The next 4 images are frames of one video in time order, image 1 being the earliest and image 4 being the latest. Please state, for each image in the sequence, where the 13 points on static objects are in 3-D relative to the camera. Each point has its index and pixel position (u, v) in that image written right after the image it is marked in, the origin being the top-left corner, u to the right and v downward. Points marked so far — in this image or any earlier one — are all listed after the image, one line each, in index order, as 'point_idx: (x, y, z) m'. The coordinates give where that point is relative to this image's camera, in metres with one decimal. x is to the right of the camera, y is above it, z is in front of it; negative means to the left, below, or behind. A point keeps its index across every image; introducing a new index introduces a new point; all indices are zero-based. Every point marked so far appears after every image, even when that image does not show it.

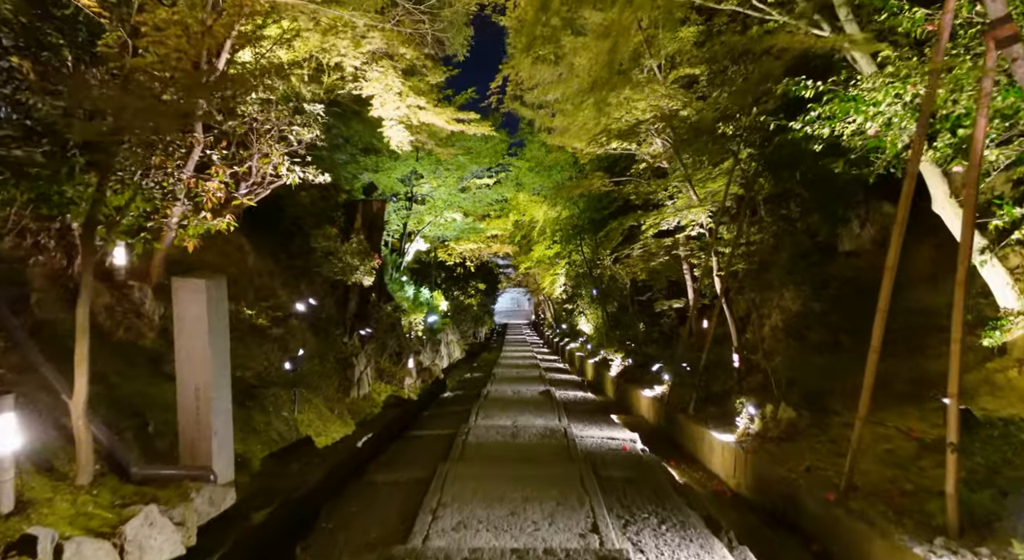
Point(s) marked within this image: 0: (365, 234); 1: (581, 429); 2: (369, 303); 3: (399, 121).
0: (-3.1, +0.9, +12.2) m
1: (+0.9, -1.9, +7.4) m
2: (-2.9, -0.5, +12.0) m
3: (-1.6, +2.3, +8.5) m
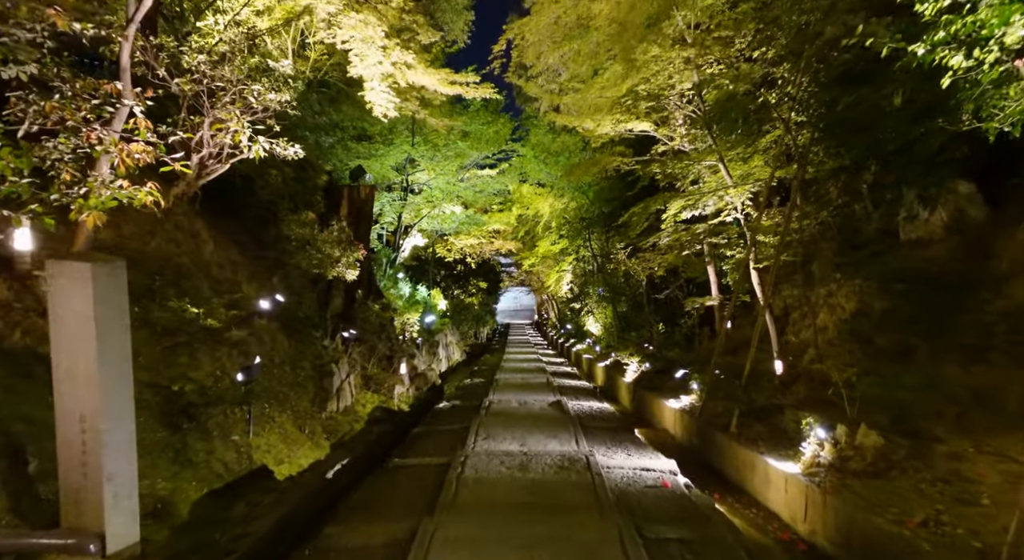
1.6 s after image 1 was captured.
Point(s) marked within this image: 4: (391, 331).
0: (-3.0, +1.0, +10.9) m
1: (+0.9, -1.8, +6.0) m
2: (-2.8, -0.4, +10.7) m
3: (-1.5, +2.4, +7.1) m
4: (-2.4, -1.0, +11.6) m
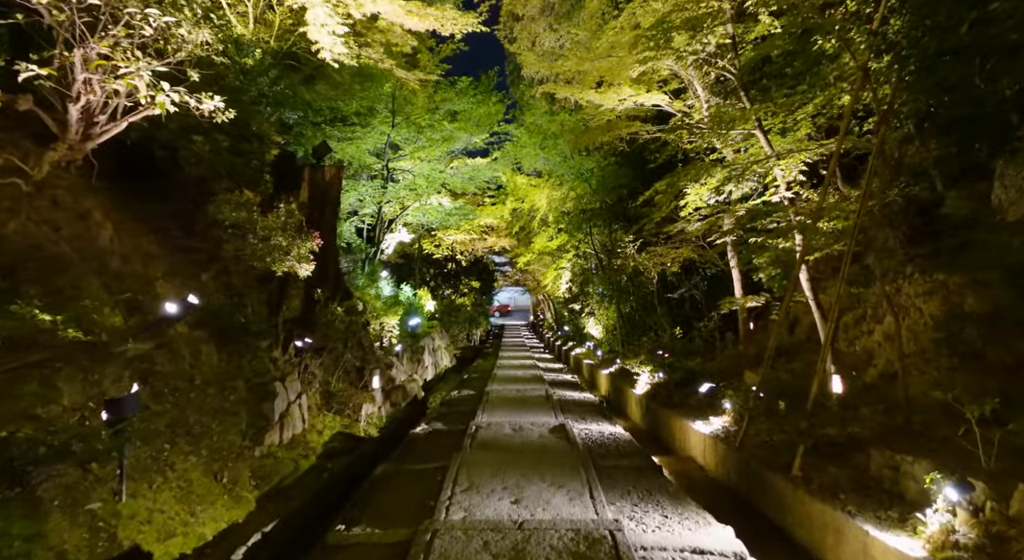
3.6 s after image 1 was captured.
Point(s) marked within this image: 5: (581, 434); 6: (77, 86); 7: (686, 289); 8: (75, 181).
0: (-3.1, +1.0, +9.1) m
1: (+0.9, -1.7, +4.2) m
2: (-2.9, -0.3, +8.9) m
3: (-1.6, +2.4, +5.3) m
4: (-2.5, -1.0, +9.8) m
5: (+0.9, -1.9, +7.5) m
6: (-3.6, +1.6, +4.8) m
7: (+3.7, -0.2, +12.3) m
8: (-4.2, +1.0, +5.7) m
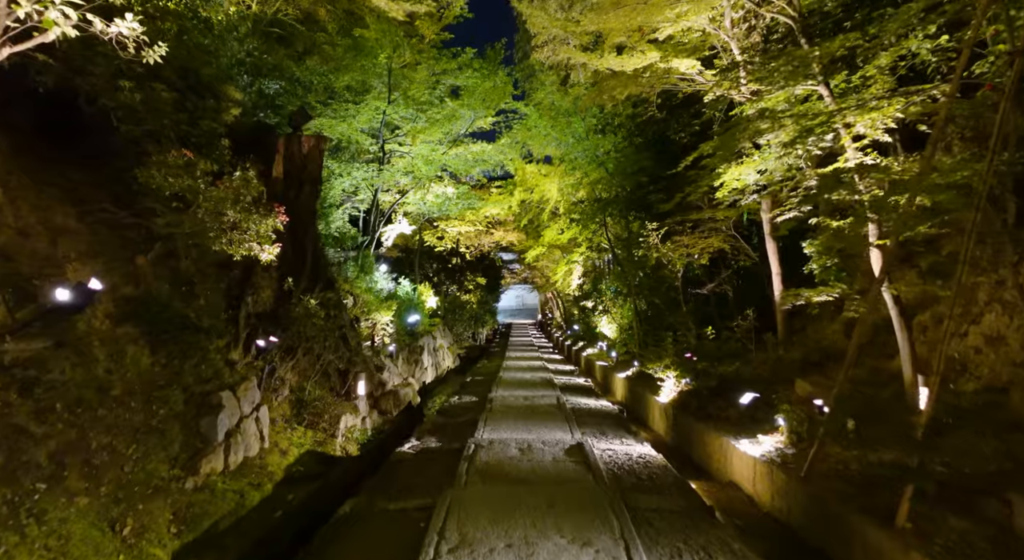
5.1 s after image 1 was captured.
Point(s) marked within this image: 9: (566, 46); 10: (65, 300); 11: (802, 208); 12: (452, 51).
0: (-3.0, +1.2, +7.8) m
1: (+0.9, -1.6, +2.9) m
2: (-2.8, -0.2, +7.6) m
3: (-1.6, +2.6, +4.0) m
4: (-2.4, -0.8, +8.5) m
5: (+0.9, -1.8, +6.1) m
6: (-3.5, +1.7, +3.5) m
7: (+3.8, 0.0, +10.9) m
8: (-4.2, +1.1, +4.4) m
9: (+0.9, +4.0, +10.0) m
10: (-3.2, -0.2, +4.5) m
11: (+3.3, +0.8, +6.9) m
12: (-1.4, +5.2, +13.4) m
